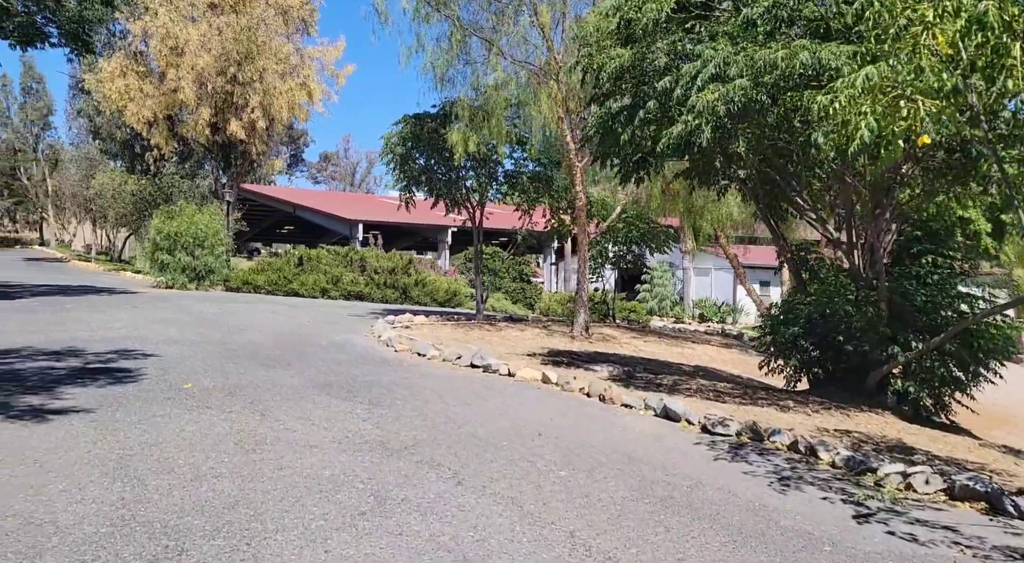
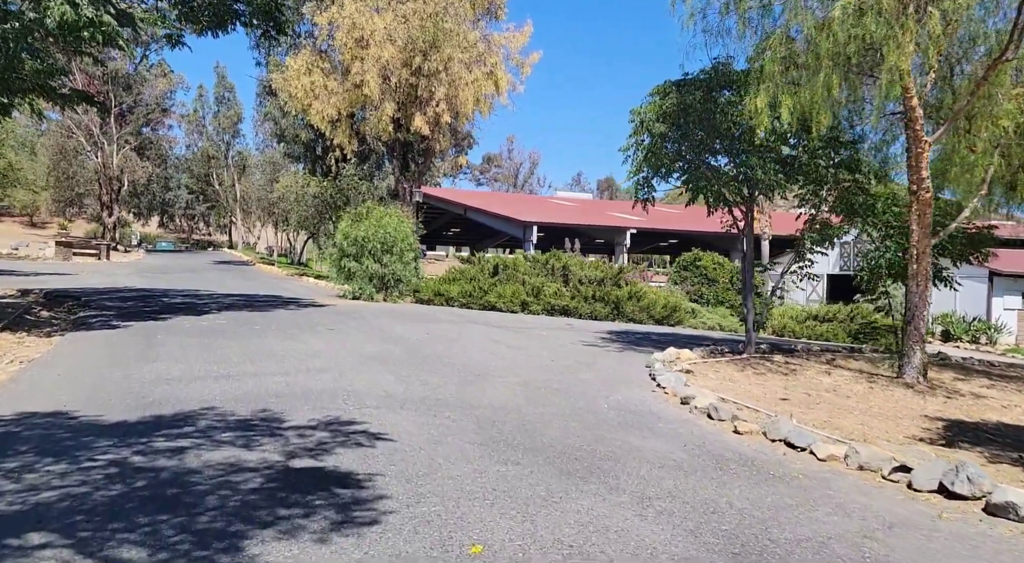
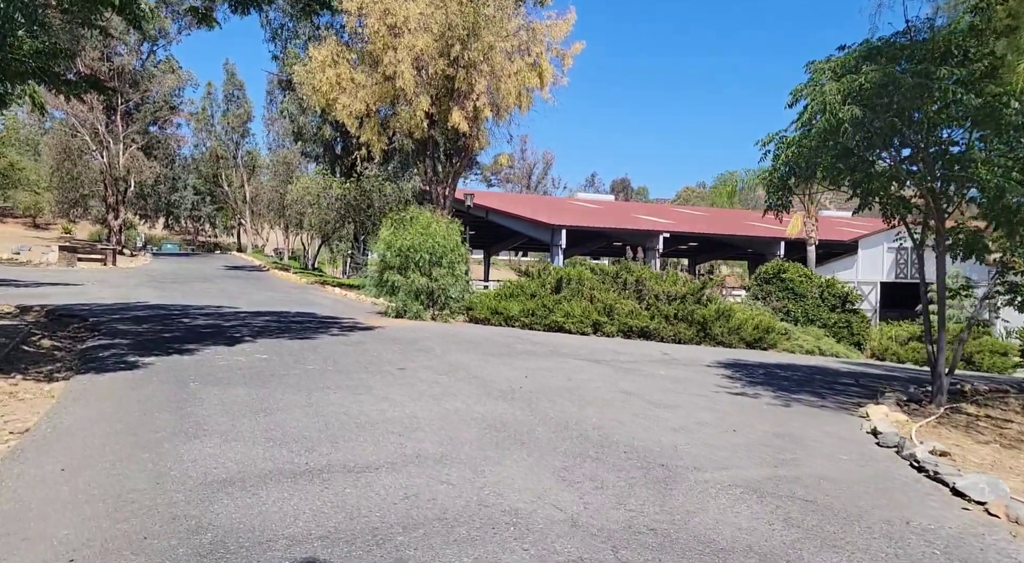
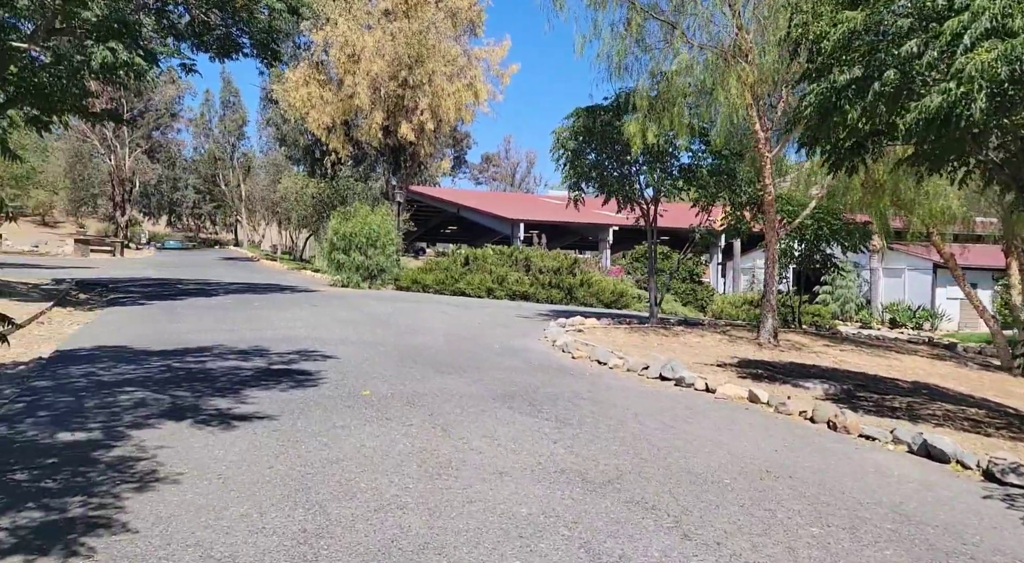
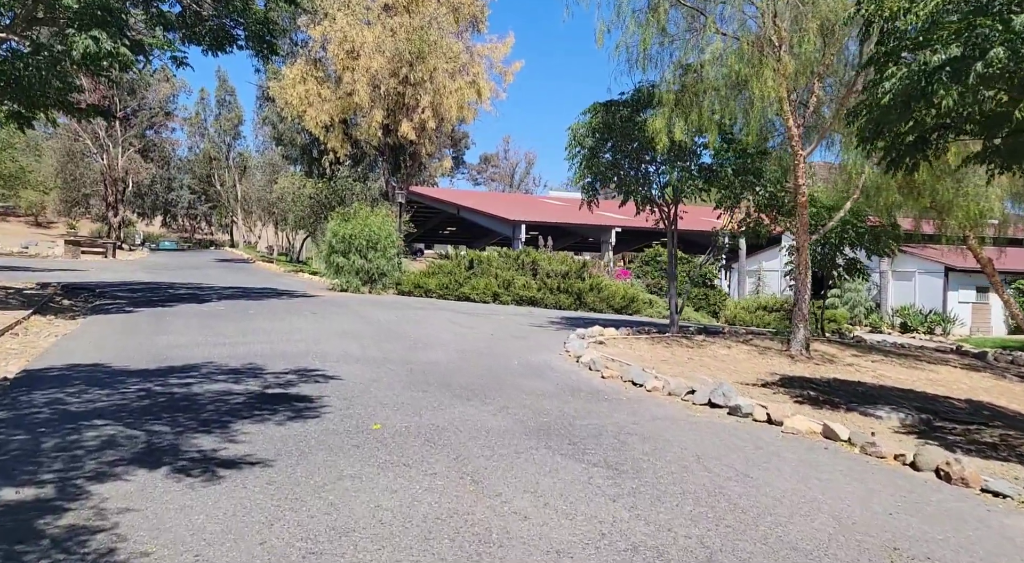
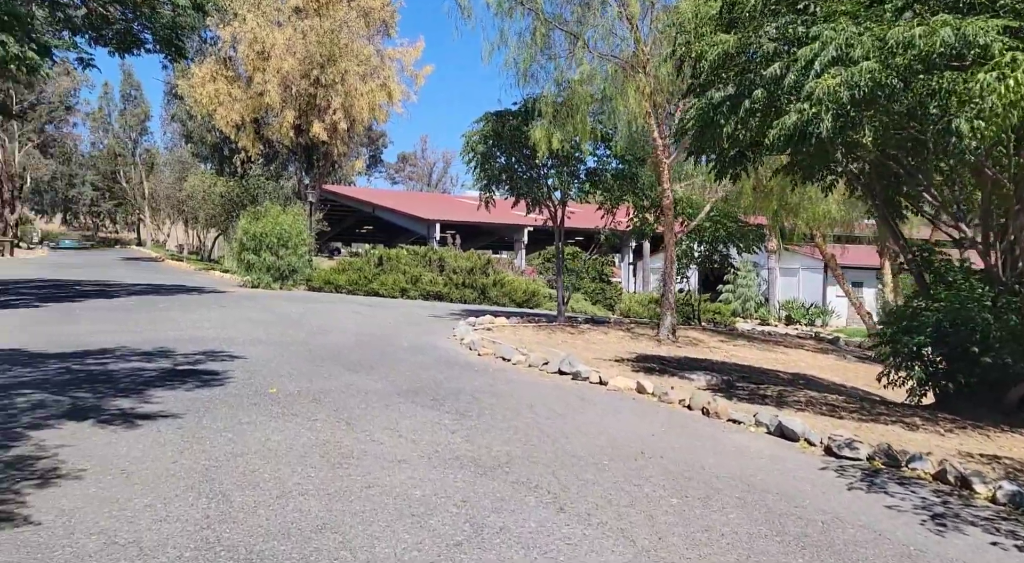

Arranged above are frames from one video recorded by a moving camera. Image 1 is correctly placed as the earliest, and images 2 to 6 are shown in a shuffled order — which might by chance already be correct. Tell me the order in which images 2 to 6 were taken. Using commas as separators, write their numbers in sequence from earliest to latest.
6, 4, 5, 2, 3
